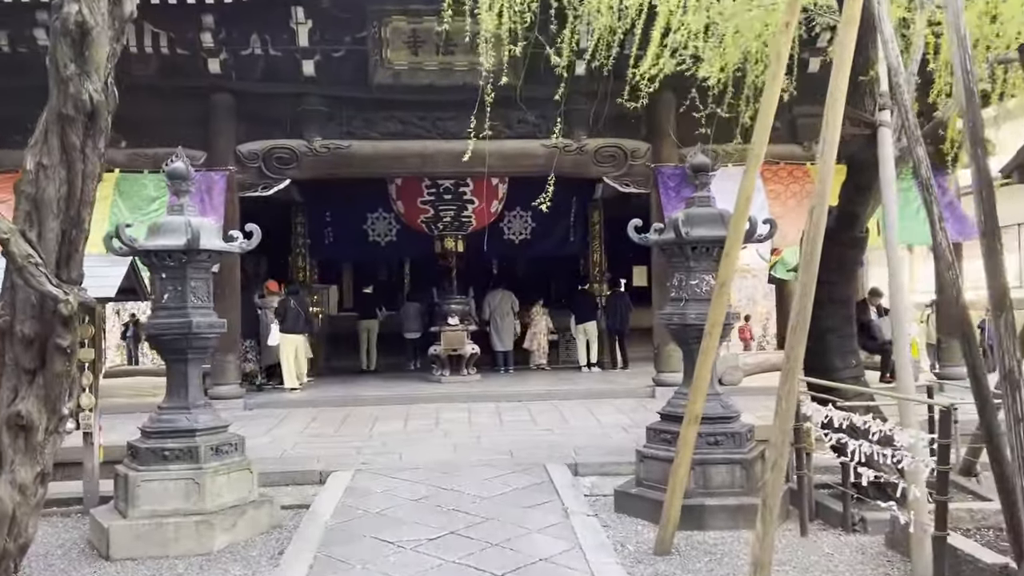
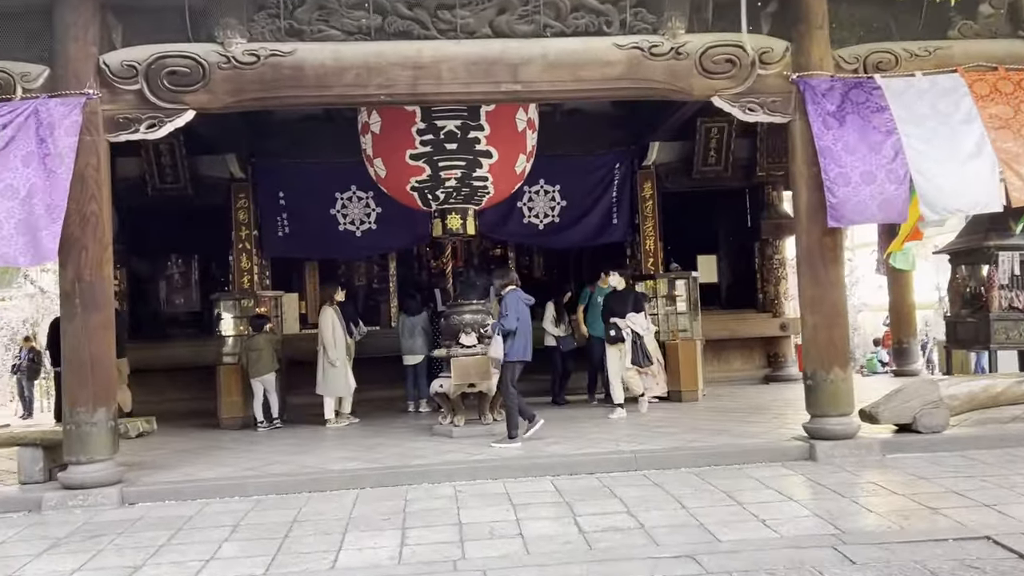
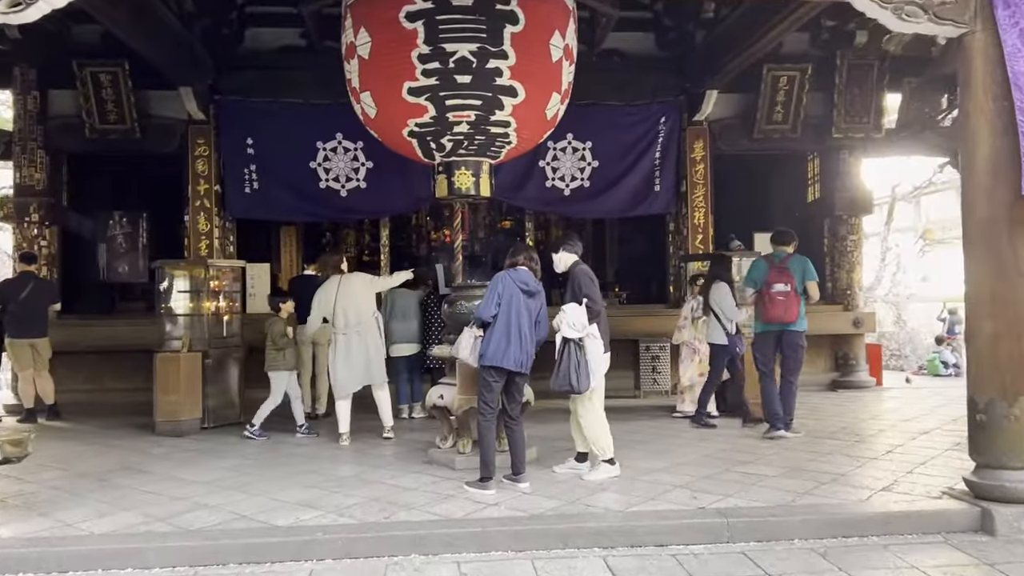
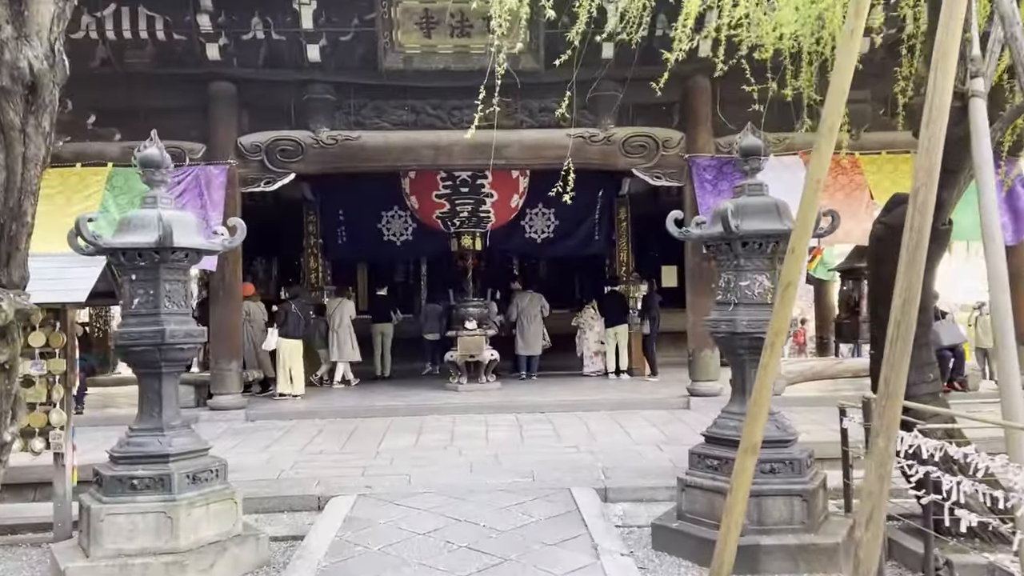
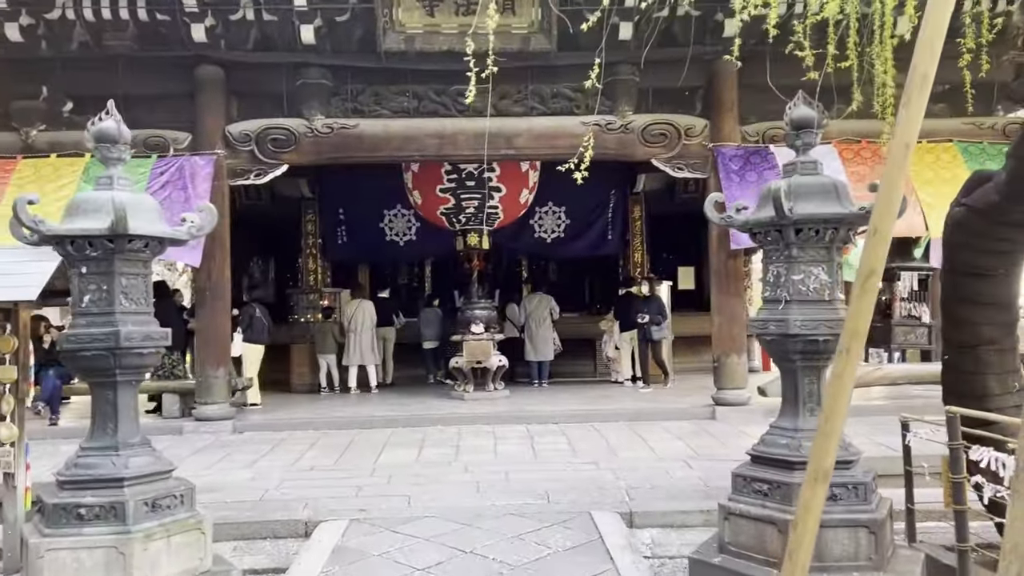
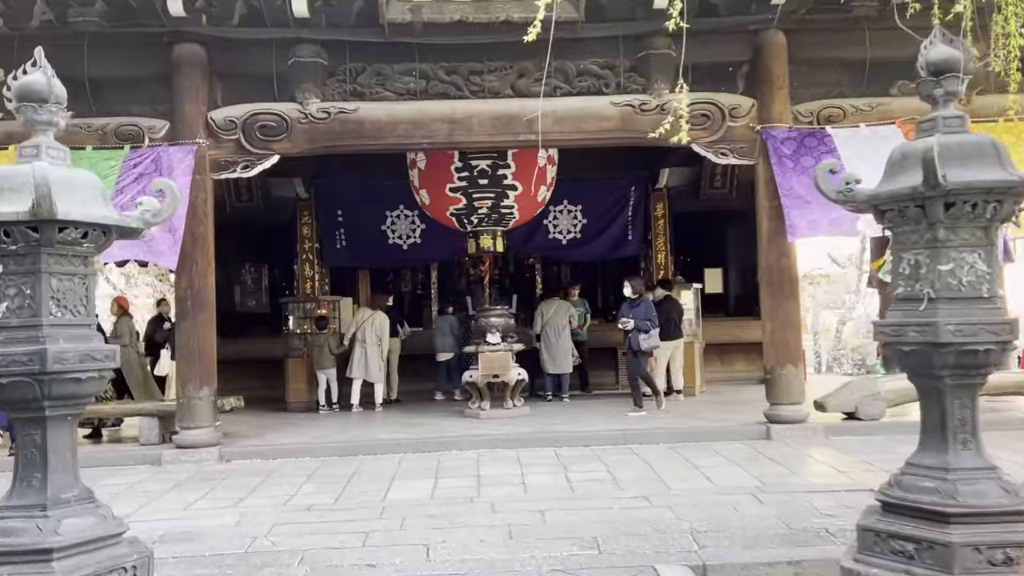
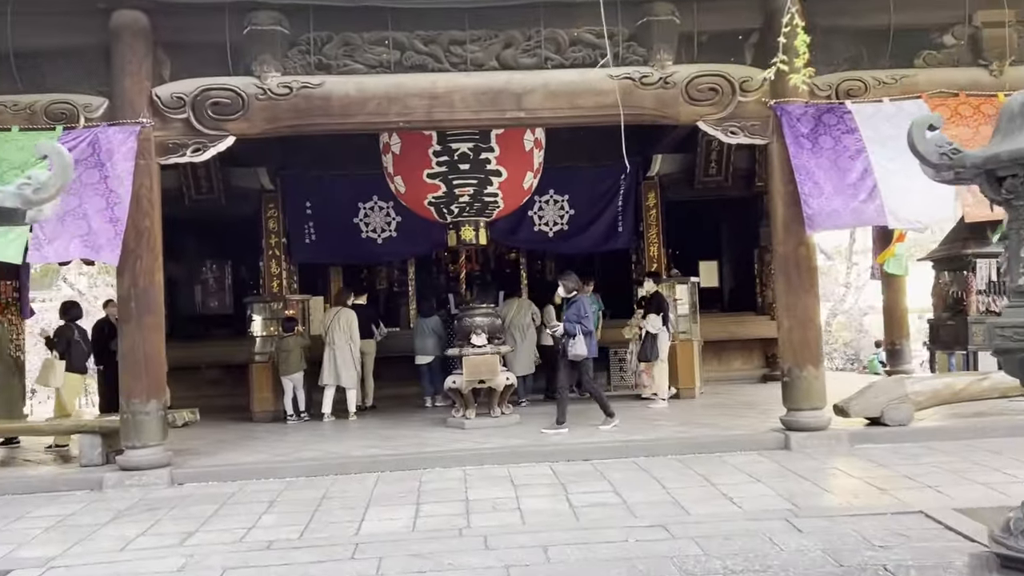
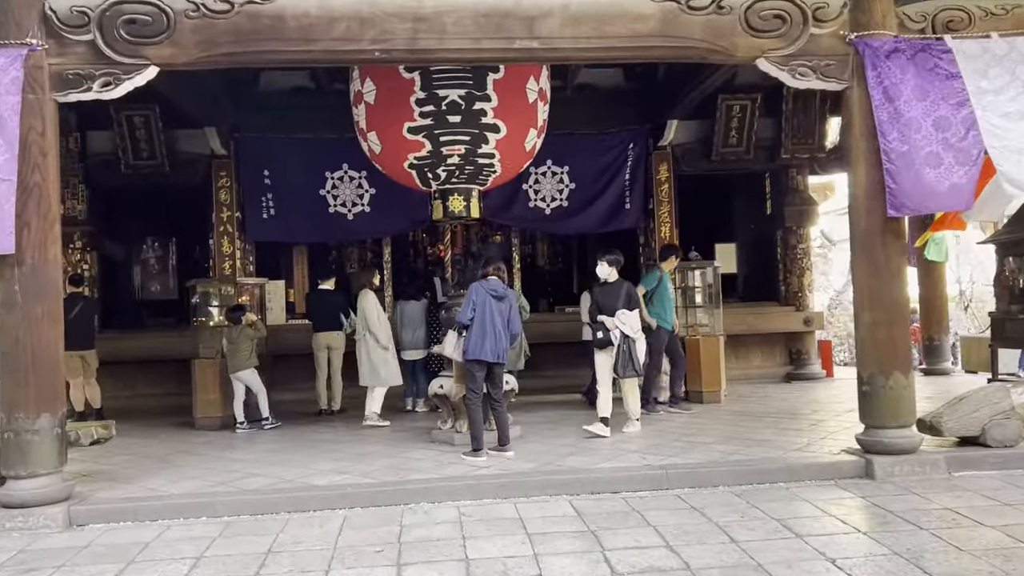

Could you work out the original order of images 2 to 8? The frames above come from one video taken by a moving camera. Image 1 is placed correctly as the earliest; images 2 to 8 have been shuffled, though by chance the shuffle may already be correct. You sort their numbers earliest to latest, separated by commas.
4, 5, 6, 7, 2, 8, 3
